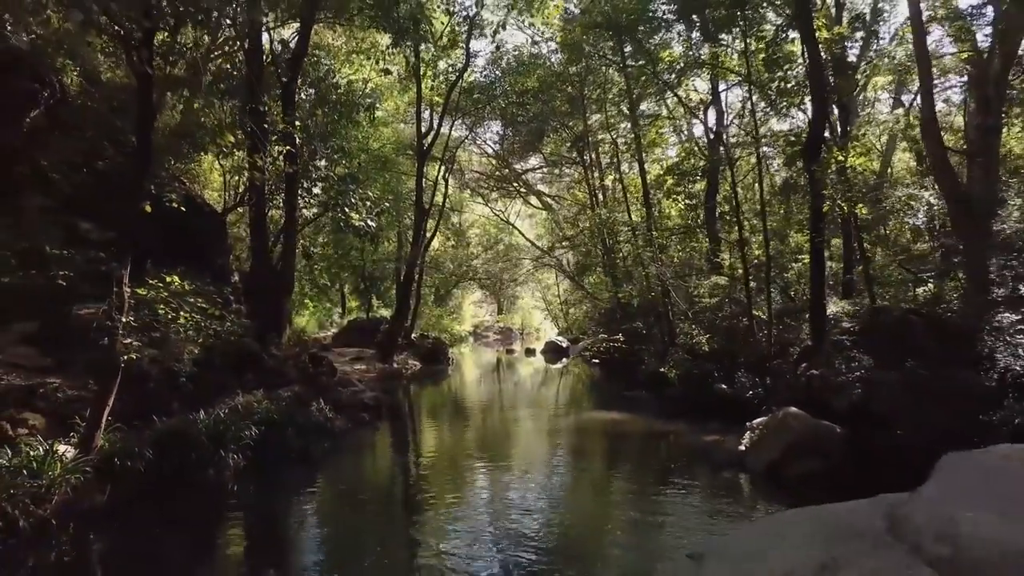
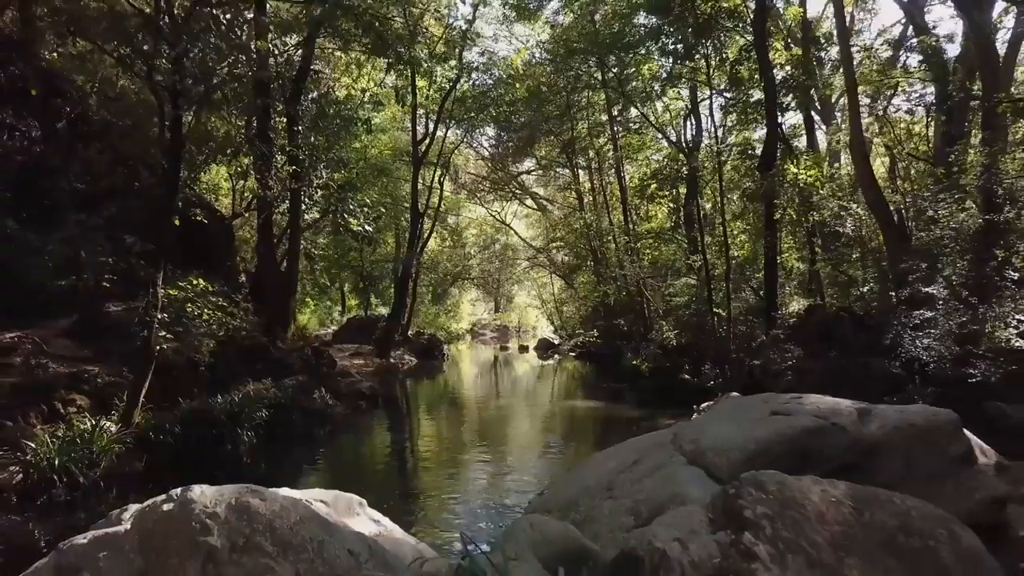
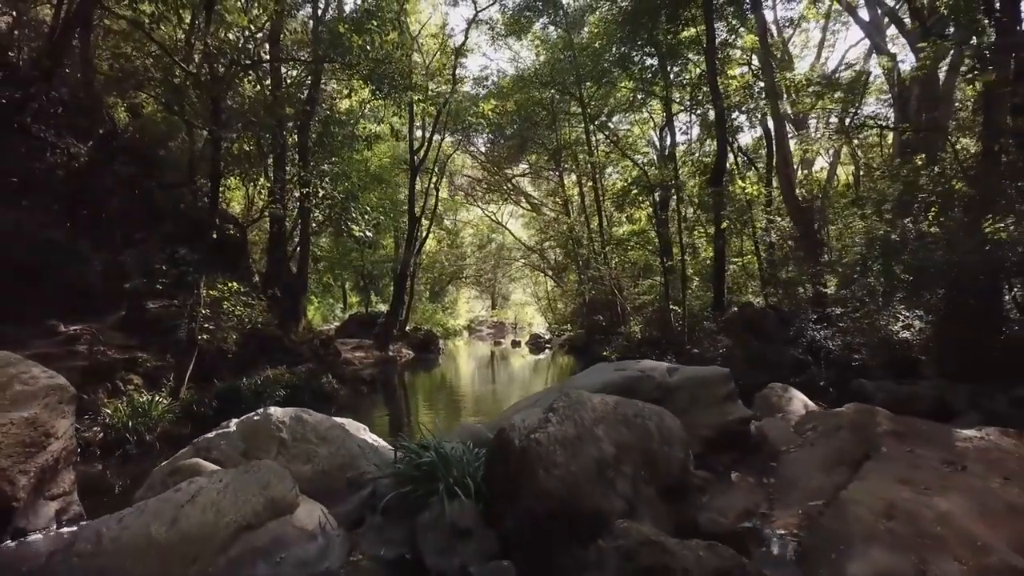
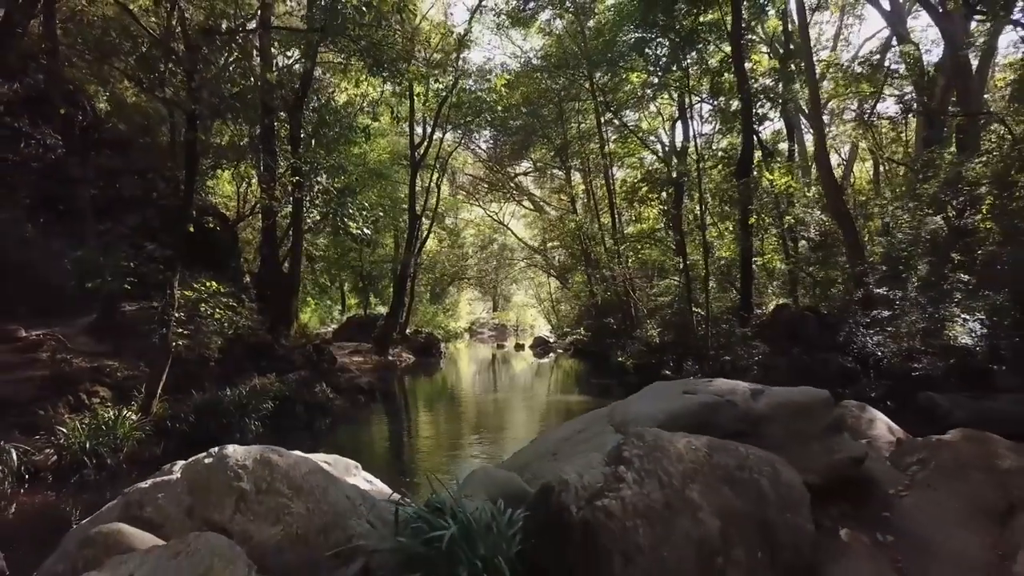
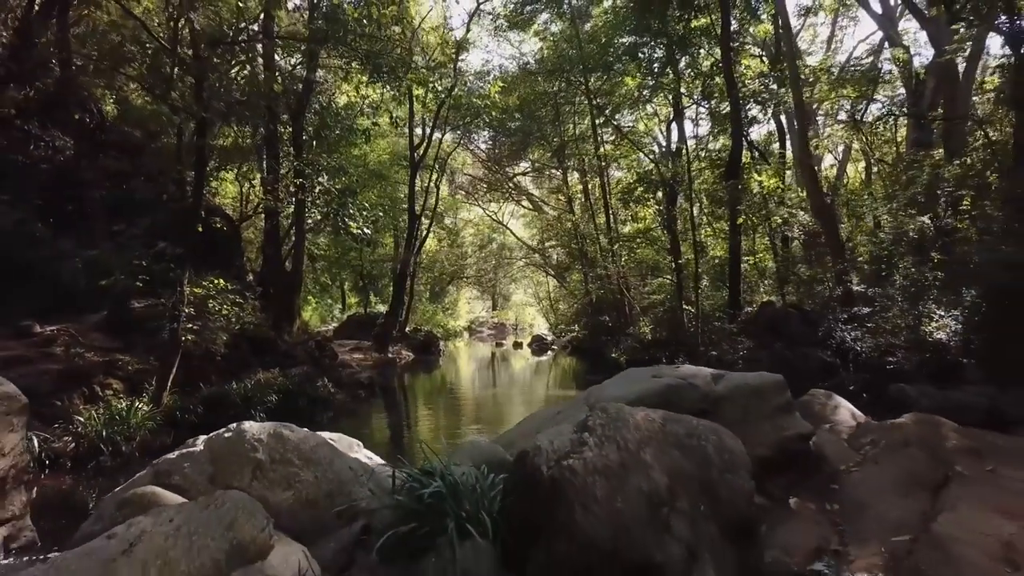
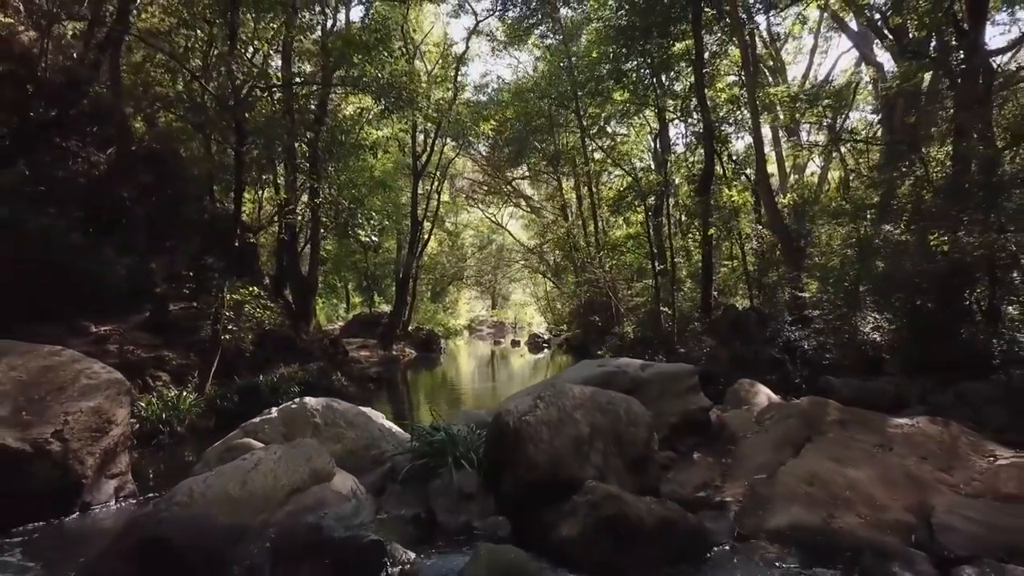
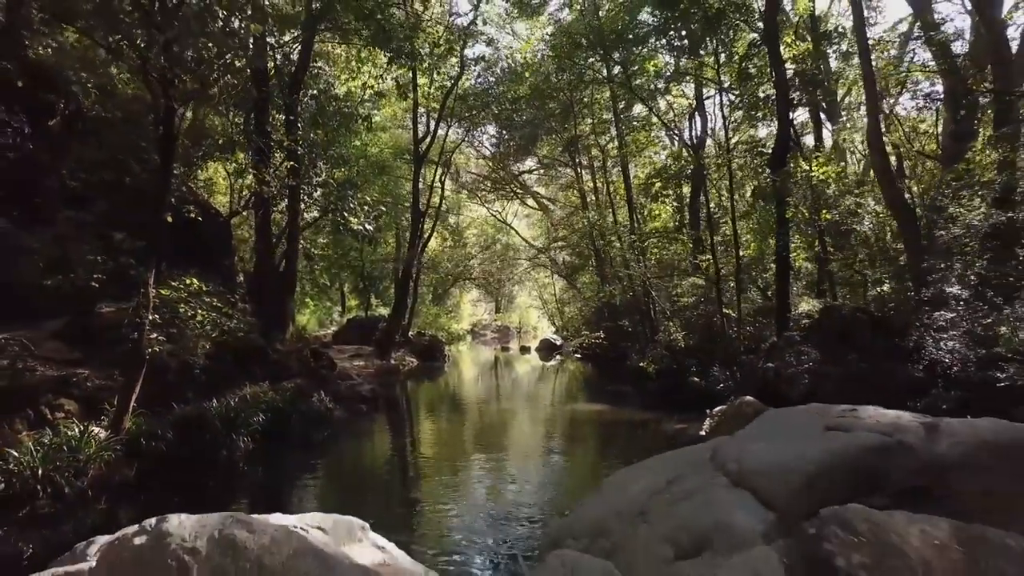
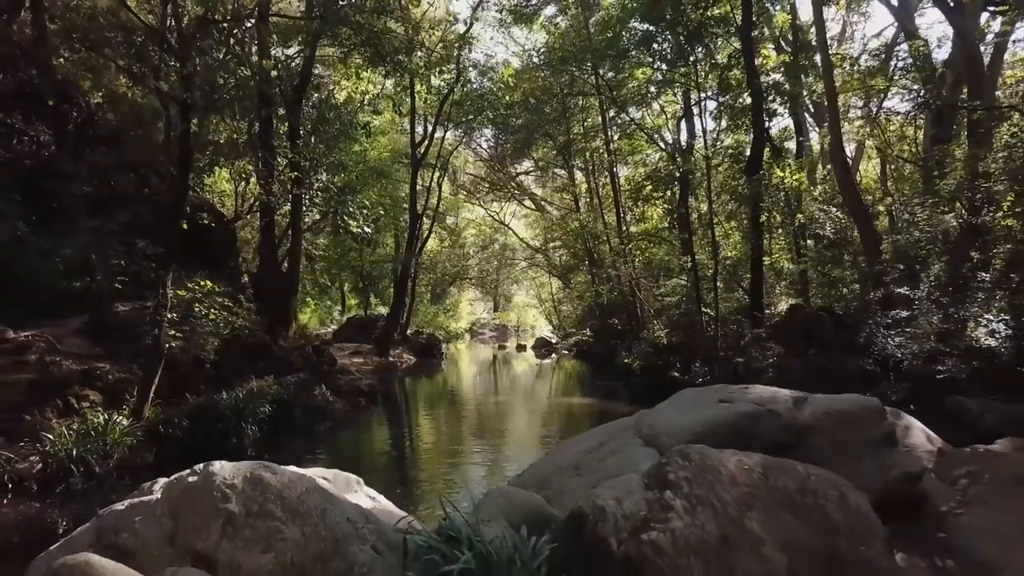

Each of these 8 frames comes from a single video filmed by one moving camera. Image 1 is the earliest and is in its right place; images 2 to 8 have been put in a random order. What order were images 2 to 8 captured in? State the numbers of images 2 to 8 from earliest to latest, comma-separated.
7, 2, 8, 4, 5, 3, 6
